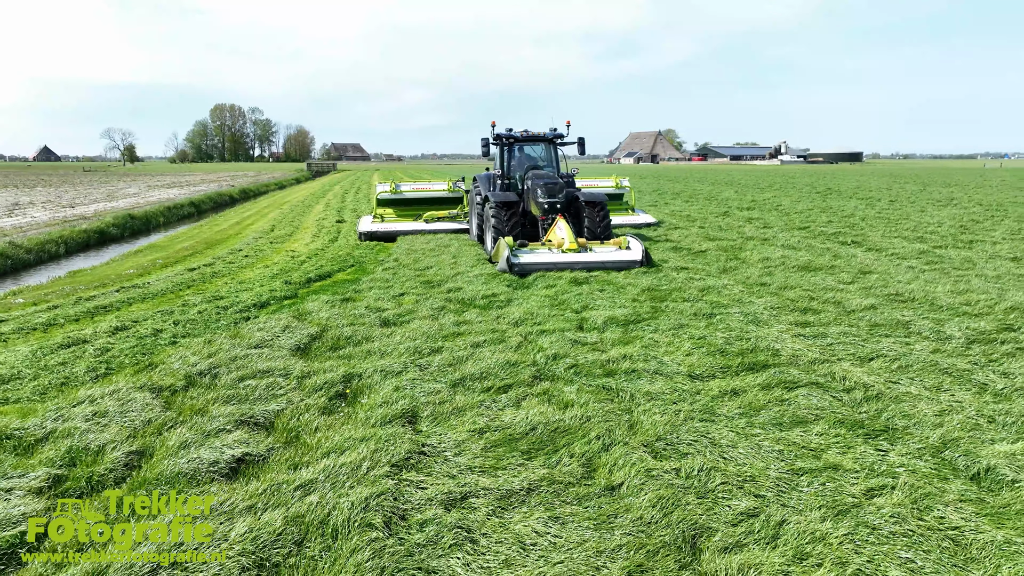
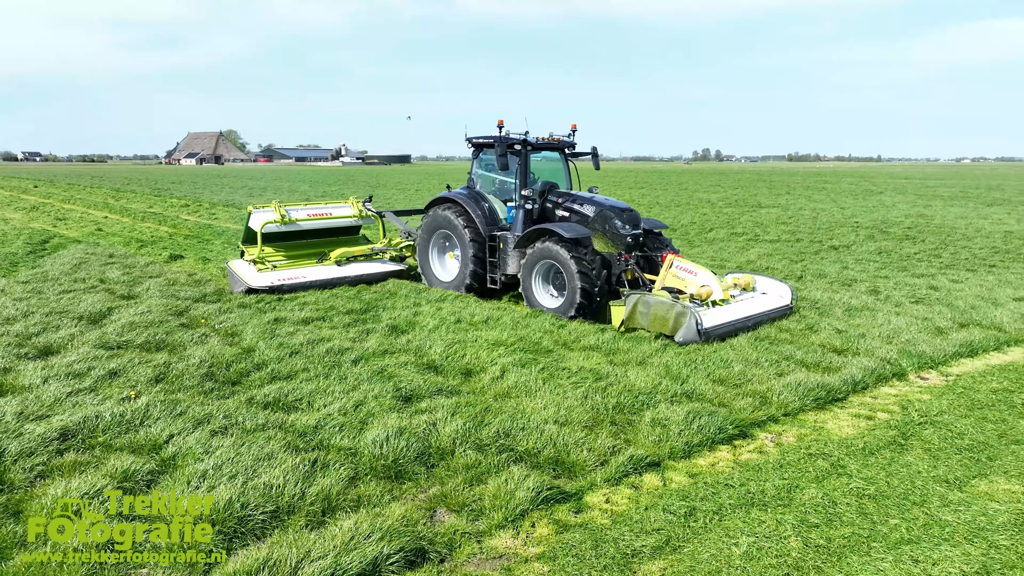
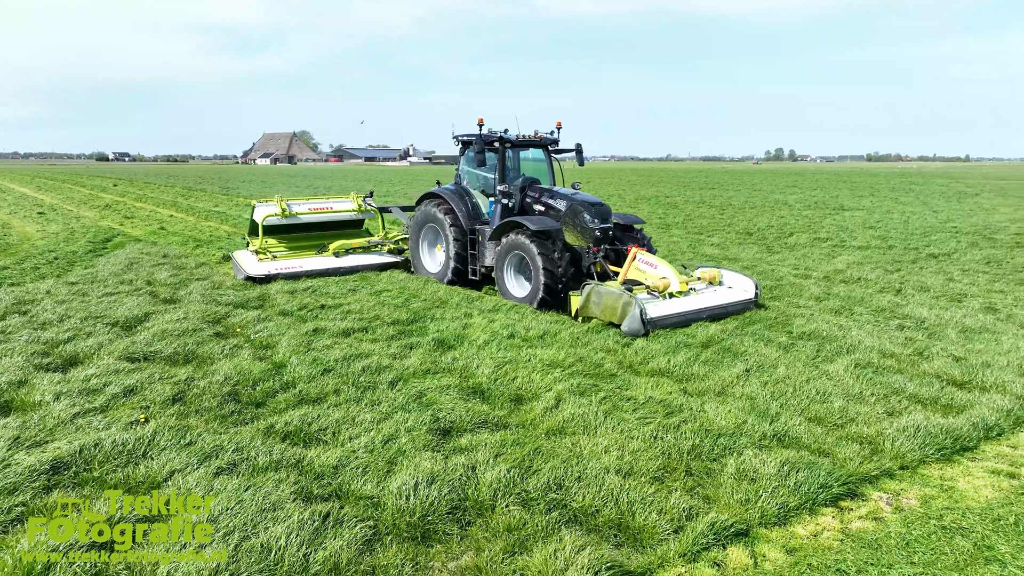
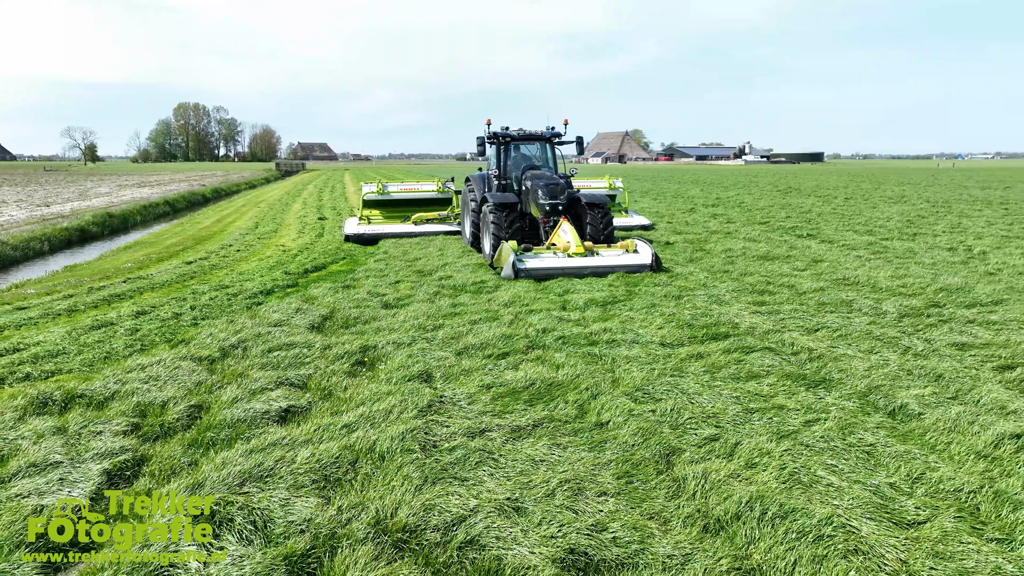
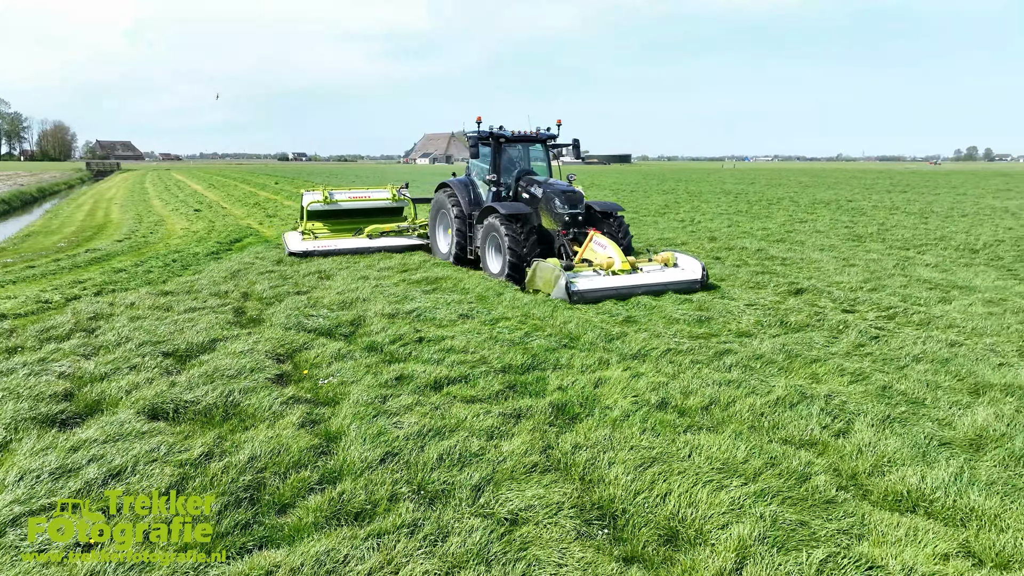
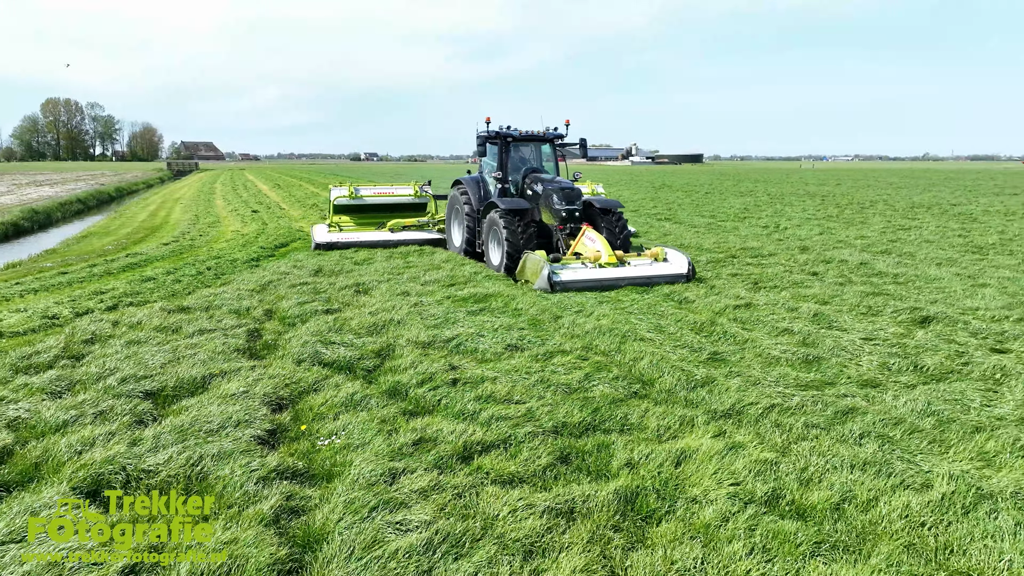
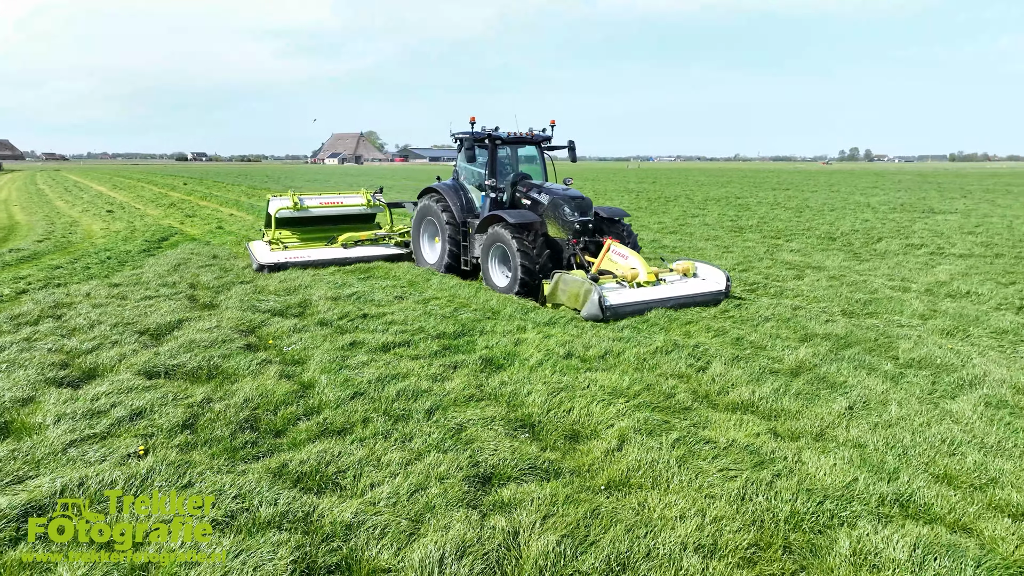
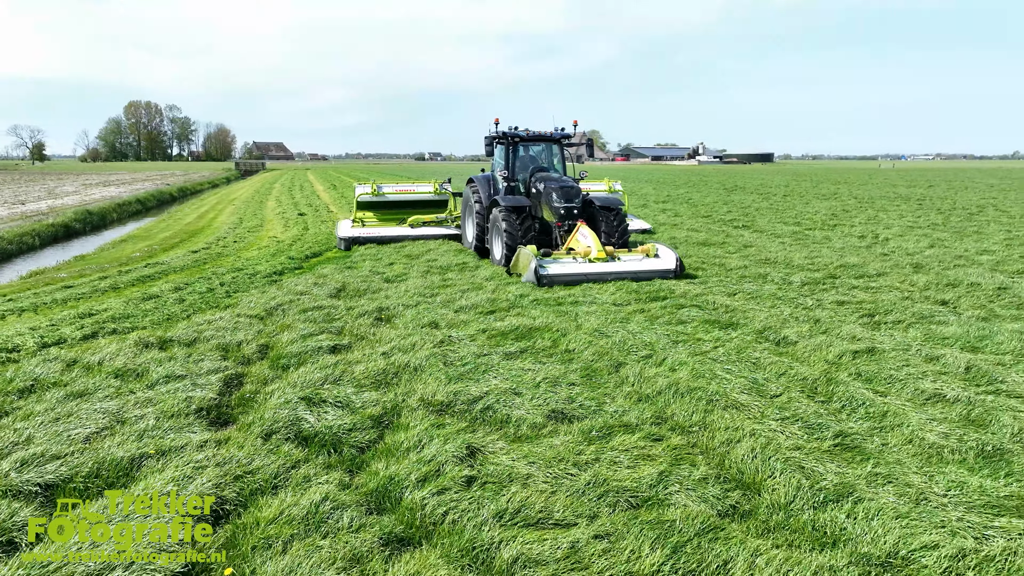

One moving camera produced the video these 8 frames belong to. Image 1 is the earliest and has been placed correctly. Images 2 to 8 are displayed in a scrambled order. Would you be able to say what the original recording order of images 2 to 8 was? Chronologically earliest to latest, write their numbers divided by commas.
4, 8, 6, 5, 7, 3, 2
